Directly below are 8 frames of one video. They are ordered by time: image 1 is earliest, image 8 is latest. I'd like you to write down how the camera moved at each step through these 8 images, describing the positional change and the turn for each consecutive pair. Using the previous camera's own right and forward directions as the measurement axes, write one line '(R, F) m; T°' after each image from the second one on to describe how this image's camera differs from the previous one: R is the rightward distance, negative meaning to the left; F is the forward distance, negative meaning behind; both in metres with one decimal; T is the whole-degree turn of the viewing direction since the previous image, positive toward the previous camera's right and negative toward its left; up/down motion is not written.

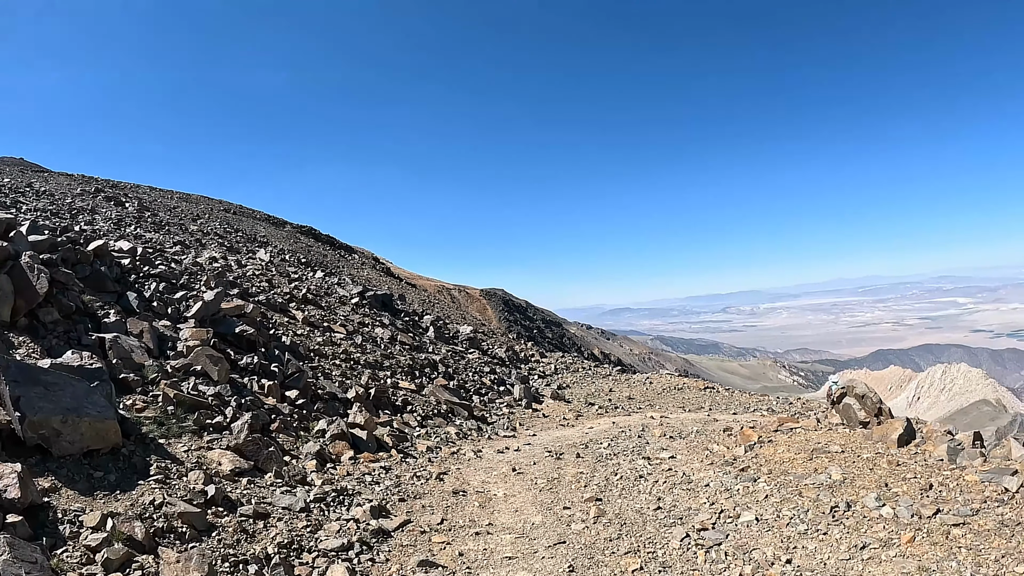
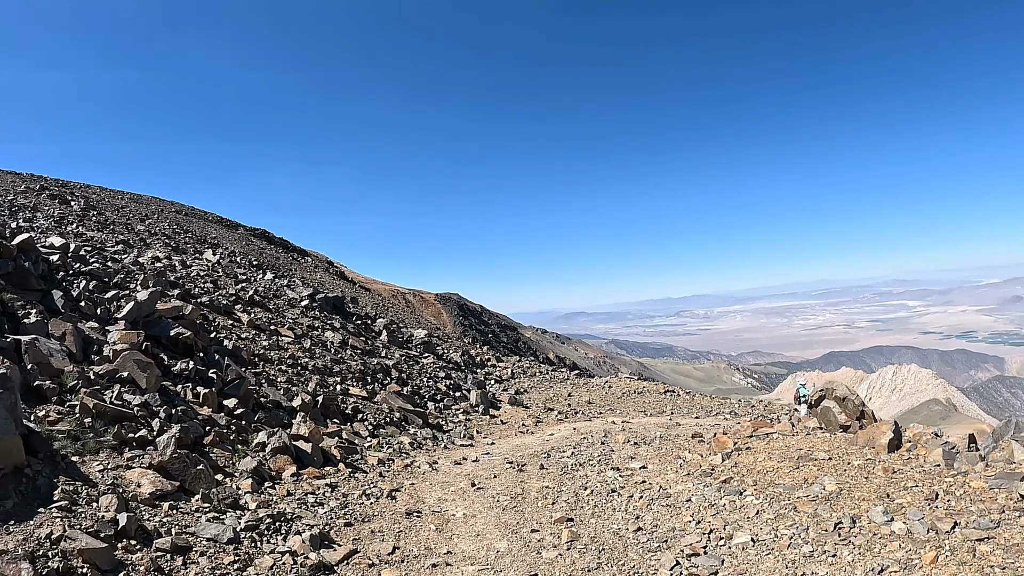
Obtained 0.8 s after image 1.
(0.0, +0.9) m; +4°
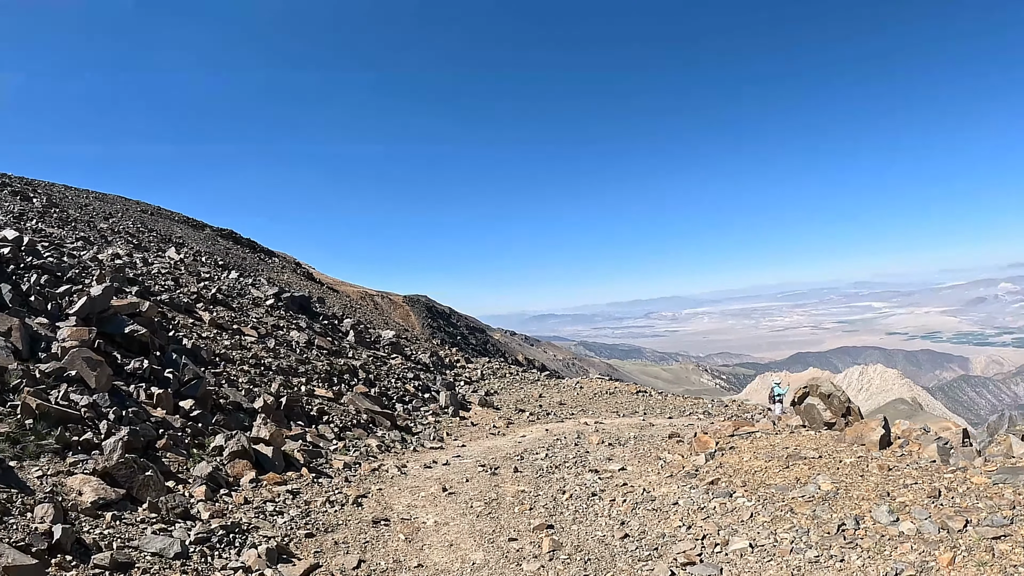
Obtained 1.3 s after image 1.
(-0.1, +0.5) m; +3°
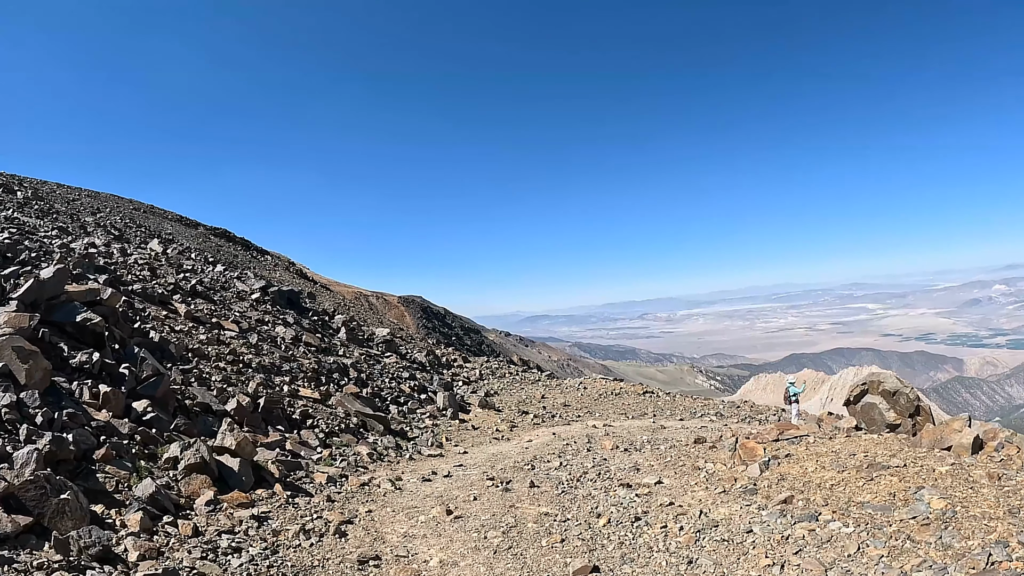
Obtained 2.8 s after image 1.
(-0.3, +1.7) m; +1°
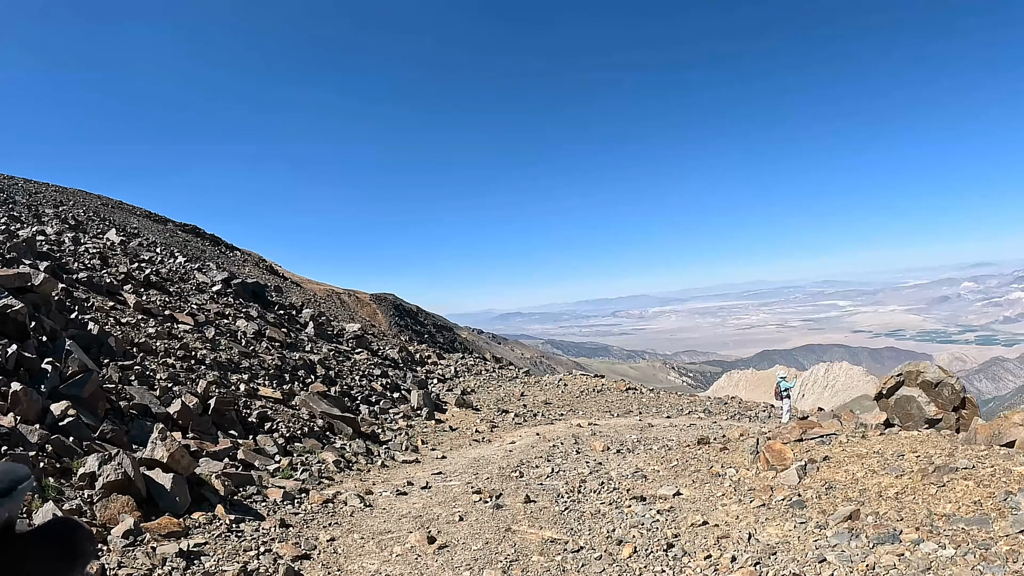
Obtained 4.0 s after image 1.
(-0.3, +1.4) m; +3°
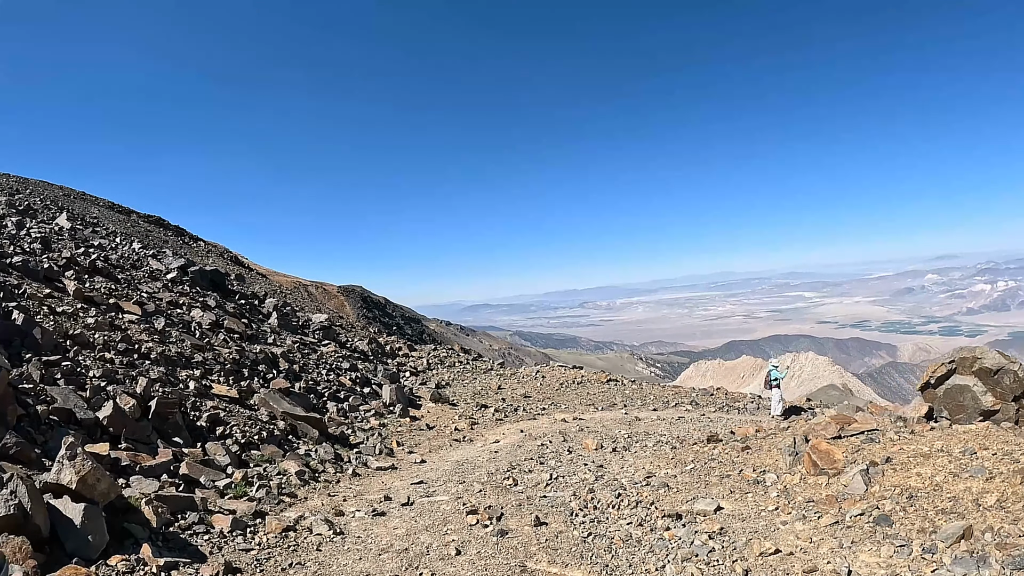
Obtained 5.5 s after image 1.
(-0.4, +1.4) m; +3°
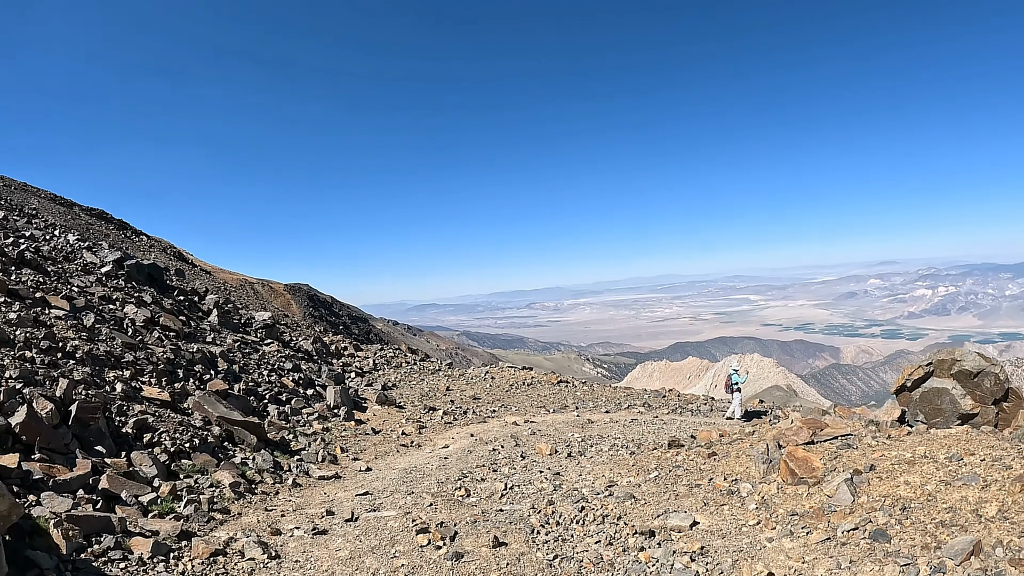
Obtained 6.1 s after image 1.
(-0.1, +0.8) m; +5°
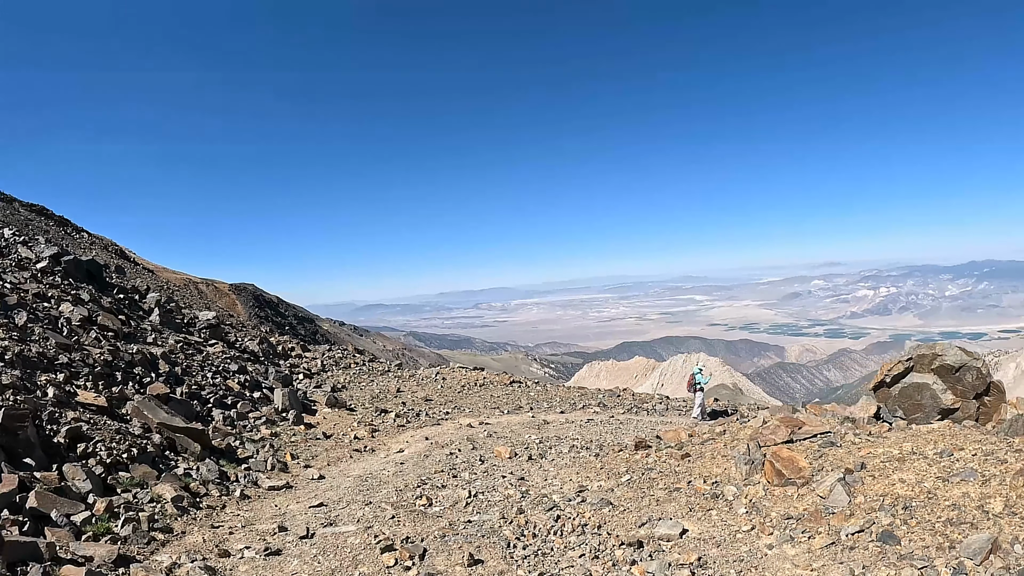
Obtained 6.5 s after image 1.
(-0.3, +0.5) m; +5°
